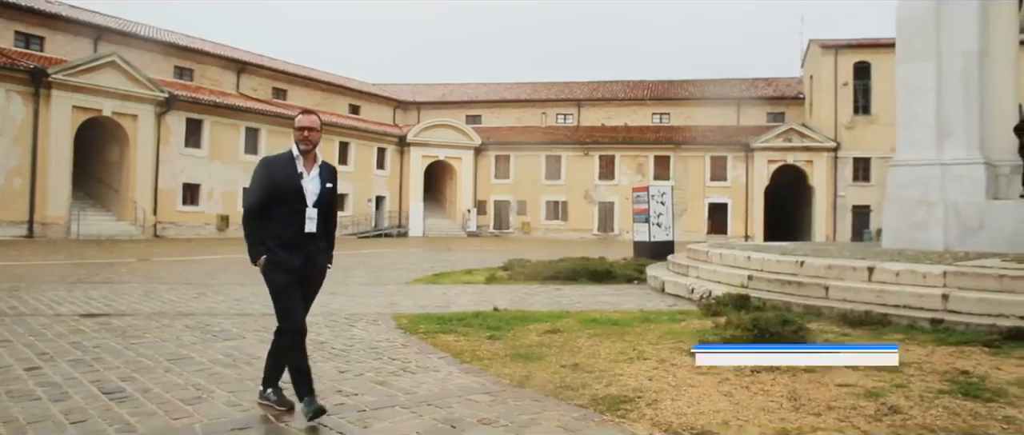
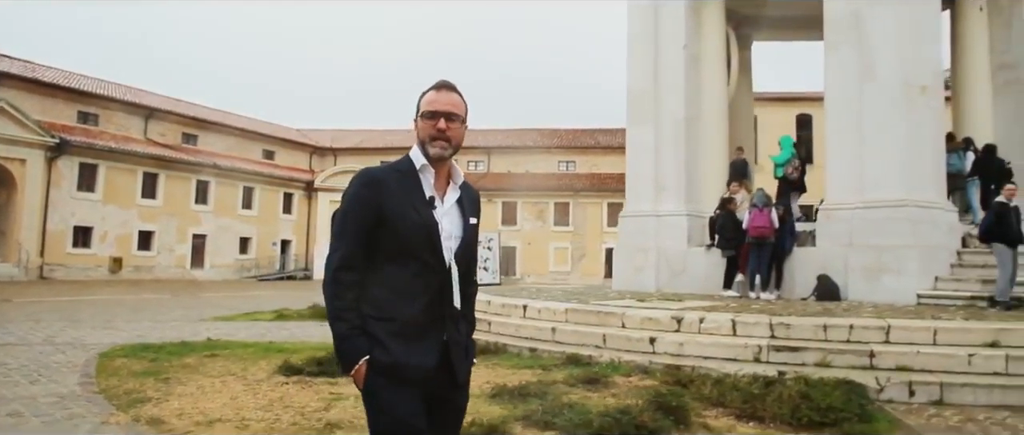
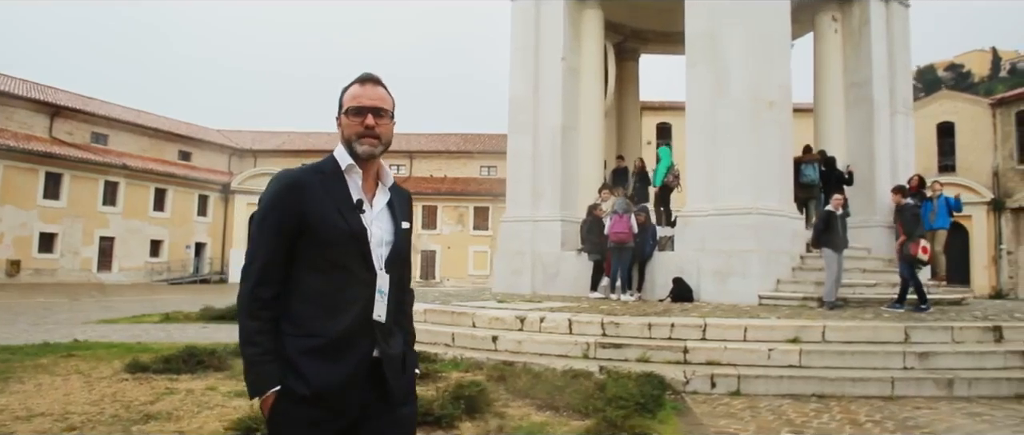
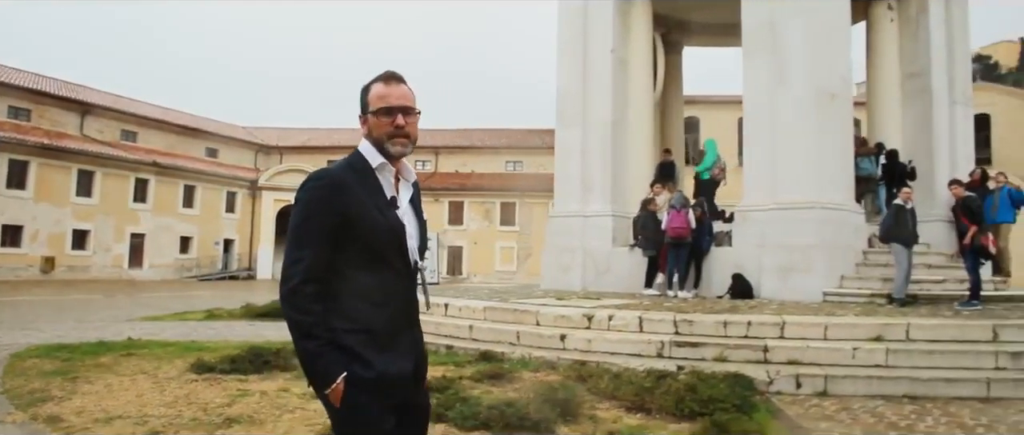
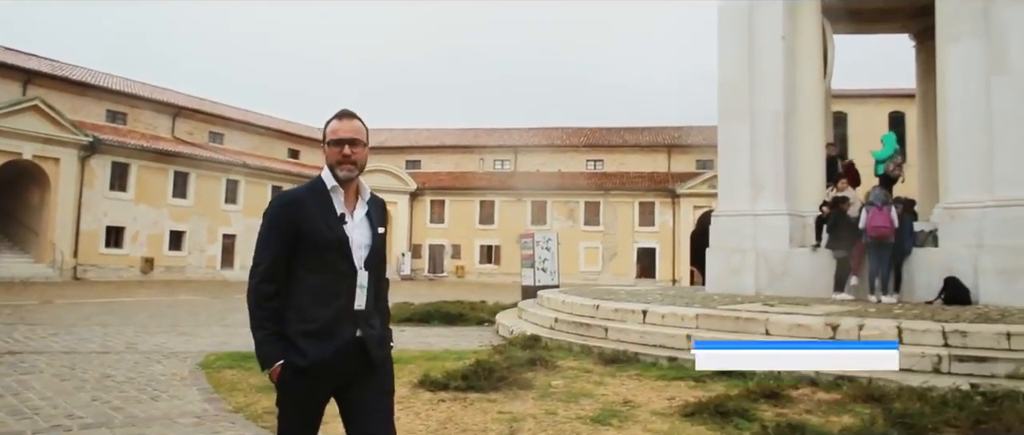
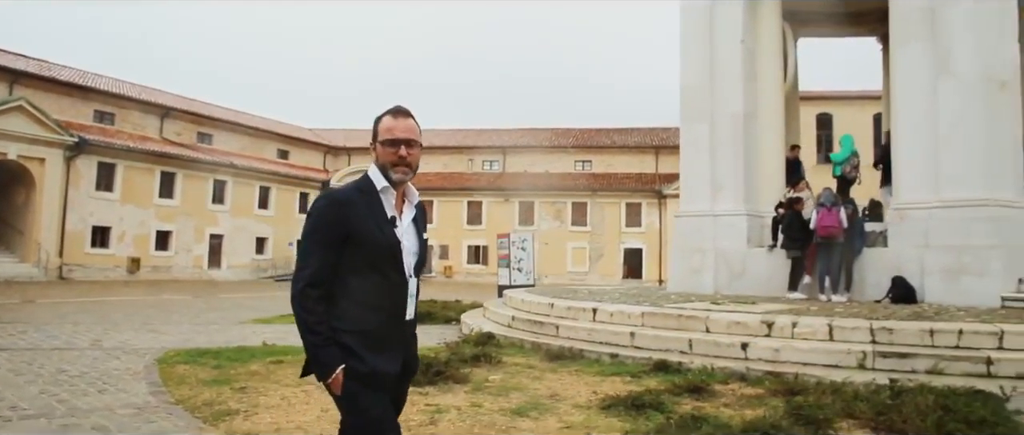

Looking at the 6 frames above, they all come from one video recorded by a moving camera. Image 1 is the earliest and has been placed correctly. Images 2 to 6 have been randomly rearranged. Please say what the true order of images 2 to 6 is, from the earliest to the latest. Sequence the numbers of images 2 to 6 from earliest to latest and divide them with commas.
5, 6, 2, 4, 3
